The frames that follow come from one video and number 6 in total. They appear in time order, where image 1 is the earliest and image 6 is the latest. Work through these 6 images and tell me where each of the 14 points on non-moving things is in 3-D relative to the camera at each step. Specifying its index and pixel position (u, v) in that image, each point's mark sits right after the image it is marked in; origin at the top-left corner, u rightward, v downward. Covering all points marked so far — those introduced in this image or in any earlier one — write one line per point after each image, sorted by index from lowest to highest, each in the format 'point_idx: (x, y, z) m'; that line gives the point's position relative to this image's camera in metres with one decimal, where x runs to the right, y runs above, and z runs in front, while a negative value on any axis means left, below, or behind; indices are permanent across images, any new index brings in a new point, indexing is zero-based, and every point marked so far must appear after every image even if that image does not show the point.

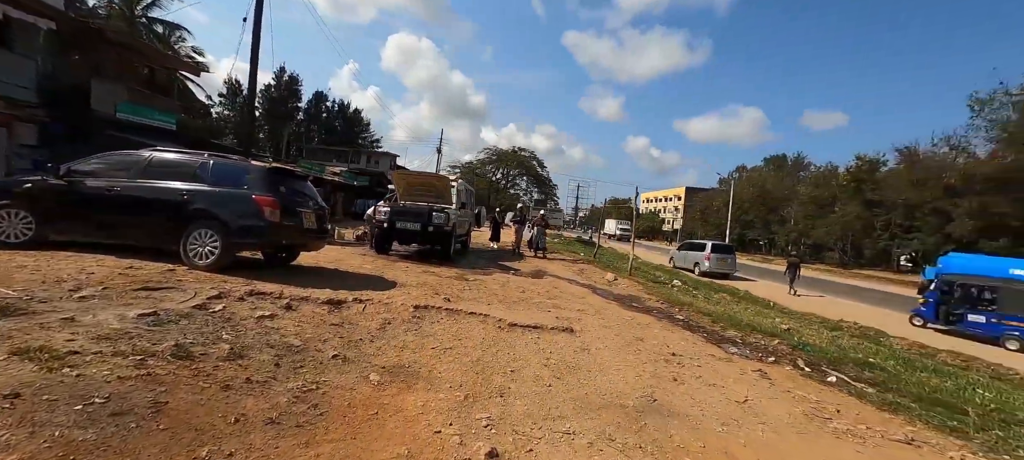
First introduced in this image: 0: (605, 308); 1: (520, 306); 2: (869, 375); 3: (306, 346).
0: (+1.6, -1.3, +7.1) m
1: (+0.1, -1.2, +6.4) m
2: (+4.6, -1.9, +5.3) m
3: (-1.9, -1.1, +3.8) m
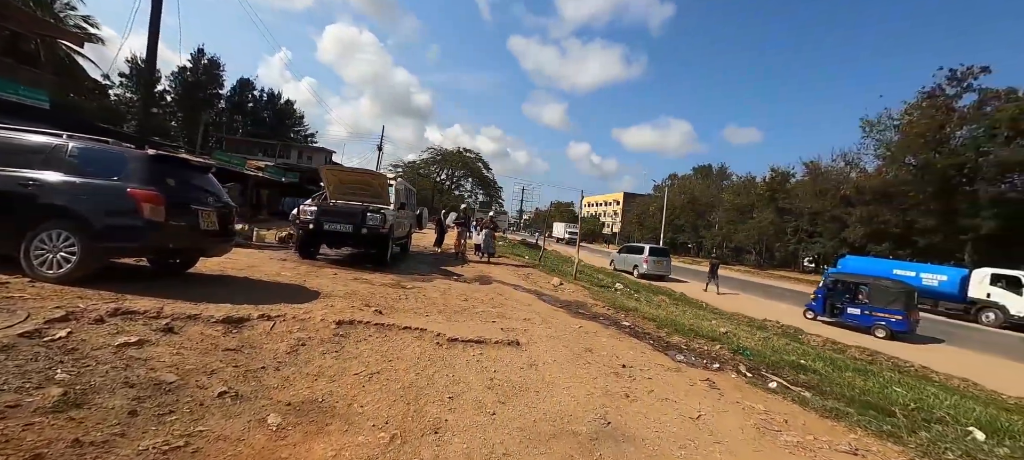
0: (+0.6, -1.4, +6.8) m
1: (-0.7, -1.3, +5.9) m
2: (+3.9, -2.0, +5.4) m
3: (-2.4, -1.1, +3.0) m
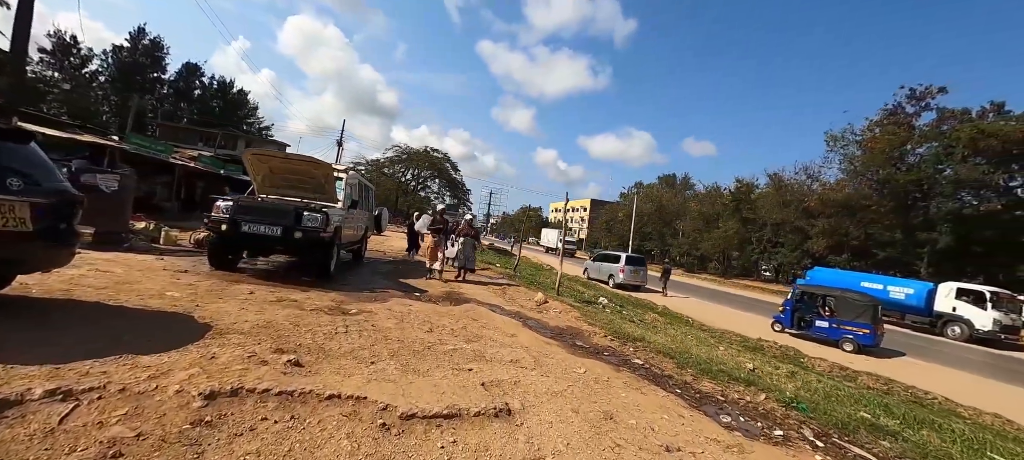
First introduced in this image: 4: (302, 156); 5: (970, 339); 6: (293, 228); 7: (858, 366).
0: (+0.4, -1.5, +5.1) m
1: (-0.9, -1.3, +4.1) m
2: (+3.7, -2.1, +4.0) m
3: (-2.3, -1.1, +1.1) m
4: (-3.8, +1.3, +7.4) m
5: (+21.3, -5.1, +19.1) m
6: (-3.6, 0.0, +6.8) m
7: (+10.3, -4.0, +11.9) m
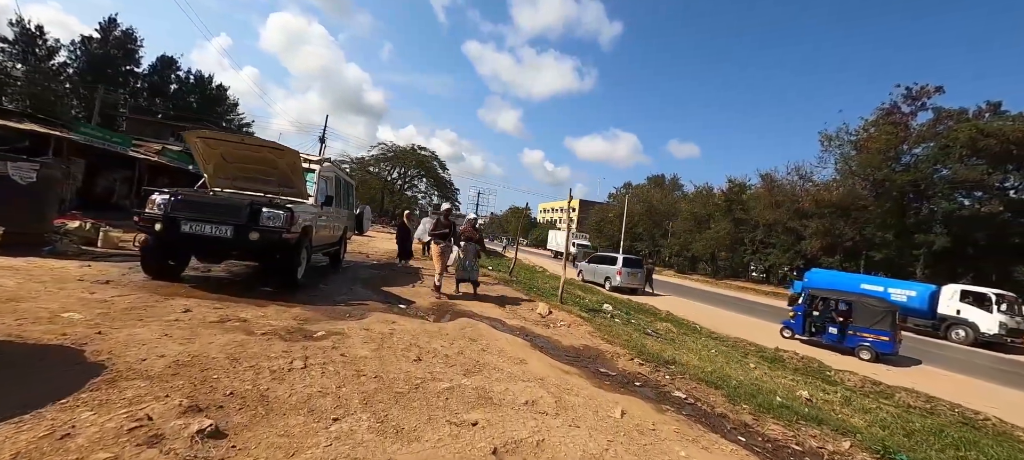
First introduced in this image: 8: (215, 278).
0: (+0.5, -1.5, +4.0) m
1: (-0.7, -1.3, +2.9) m
2: (+3.9, -2.1, +3.0) m
3: (-2.0, -1.1, -0.2) m
4: (-3.7, +1.3, +6.1) m
5: (+21.0, -5.2, +18.6) m
6: (-3.6, 0.0, +5.6) m
7: (+10.2, -4.0, +11.1) m
8: (-4.7, -0.8, +6.5) m
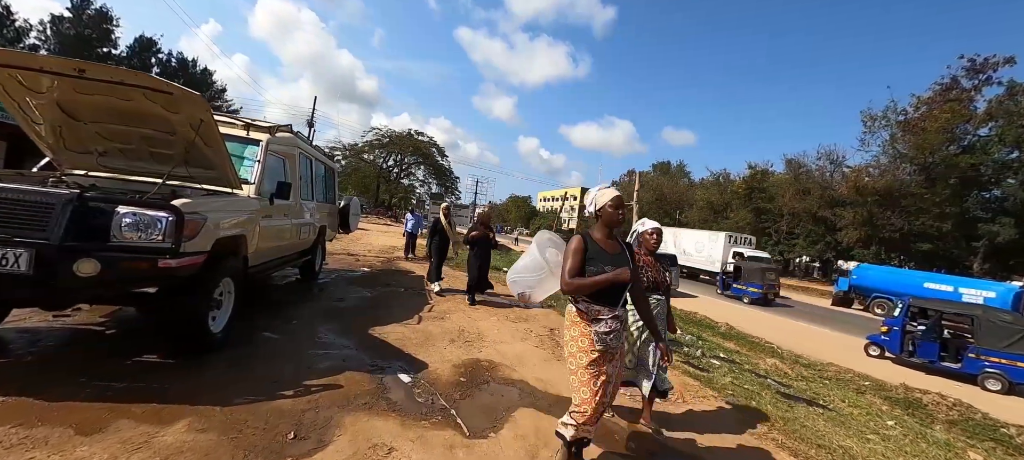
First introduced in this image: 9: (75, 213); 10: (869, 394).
0: (+1.3, -1.7, +1.1) m
1: (+0.1, -1.6, 0.0) m
2: (+4.7, -2.3, +0.2) m
3: (-1.2, -1.4, -3.0) m
4: (-2.9, +1.2, +3.2) m
5: (+21.7, -4.8, +16.0) m
6: (-2.8, -0.1, +2.6) m
7: (+11.0, -4.0, +8.4) m
8: (-3.9, -0.9, +3.5) m
9: (-2.8, +0.1, +2.6) m
10: (+6.5, -2.9, +7.4) m
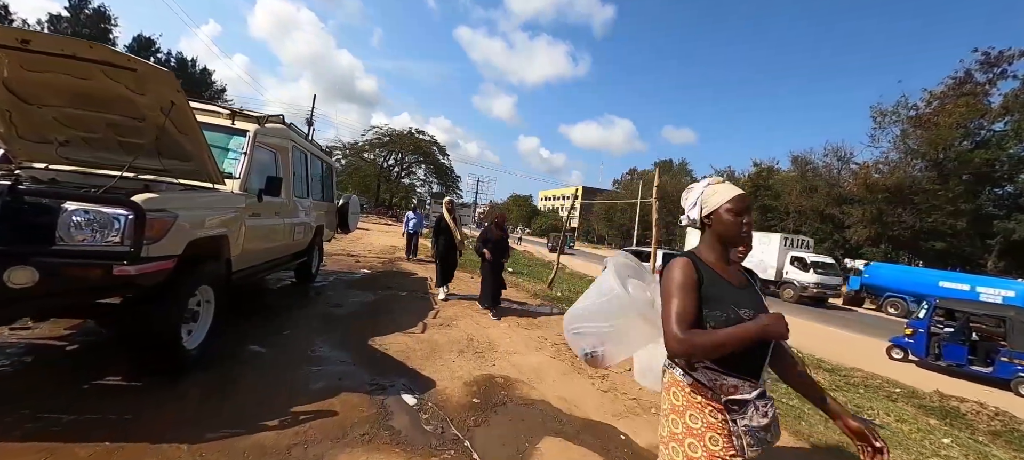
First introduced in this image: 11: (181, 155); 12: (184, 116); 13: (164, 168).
0: (+1.5, -1.7, +0.6) m
1: (+0.3, -1.5, -0.4) m
2: (+4.9, -2.3, -0.3) m
3: (-1.0, -1.4, -3.5) m
4: (-2.8, +1.2, +2.7) m
5: (+21.9, -4.7, +15.5) m
6: (-2.6, -0.1, +2.2) m
7: (+11.2, -3.9, +7.9) m
8: (-3.7, -0.9, +3.1) m
9: (-2.7, +0.1, +2.2) m
10: (+6.7, -2.9, +6.9) m
11: (-2.8, +0.7, +3.5) m
12: (-2.5, +0.9, +3.1) m
13: (-3.0, +0.5, +3.6) m
